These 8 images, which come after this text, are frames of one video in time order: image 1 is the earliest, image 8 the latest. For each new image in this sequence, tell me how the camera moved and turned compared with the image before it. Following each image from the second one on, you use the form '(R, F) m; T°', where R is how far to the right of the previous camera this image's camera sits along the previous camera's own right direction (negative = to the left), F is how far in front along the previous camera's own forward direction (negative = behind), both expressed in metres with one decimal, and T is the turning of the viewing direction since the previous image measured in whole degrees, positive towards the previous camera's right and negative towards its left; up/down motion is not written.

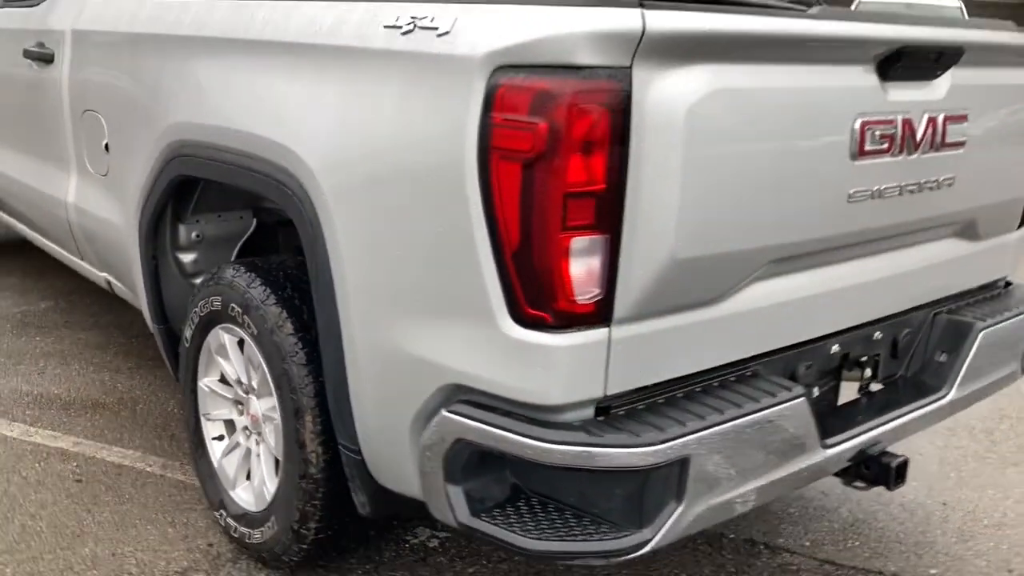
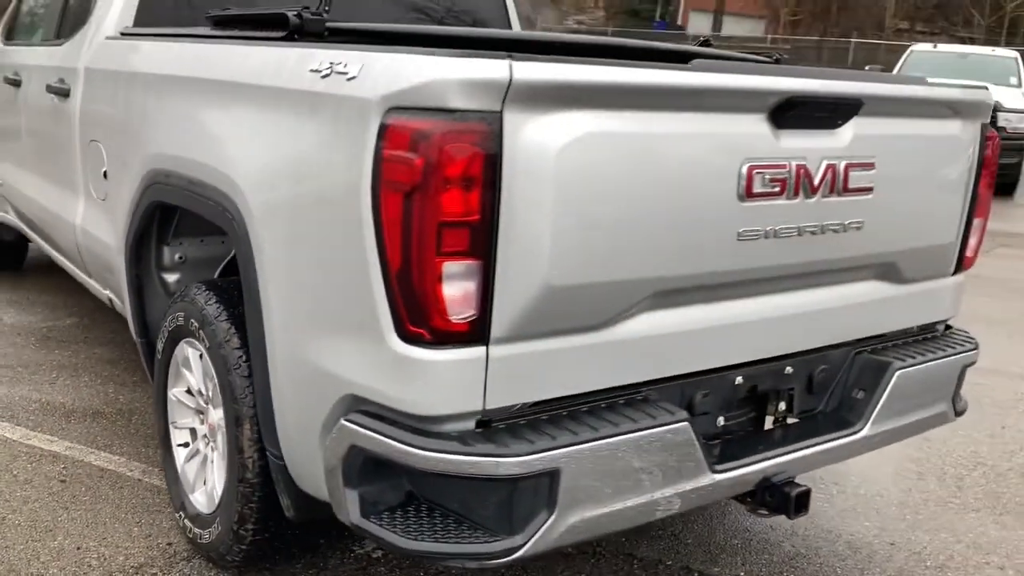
(+0.3, -0.2) m; -4°
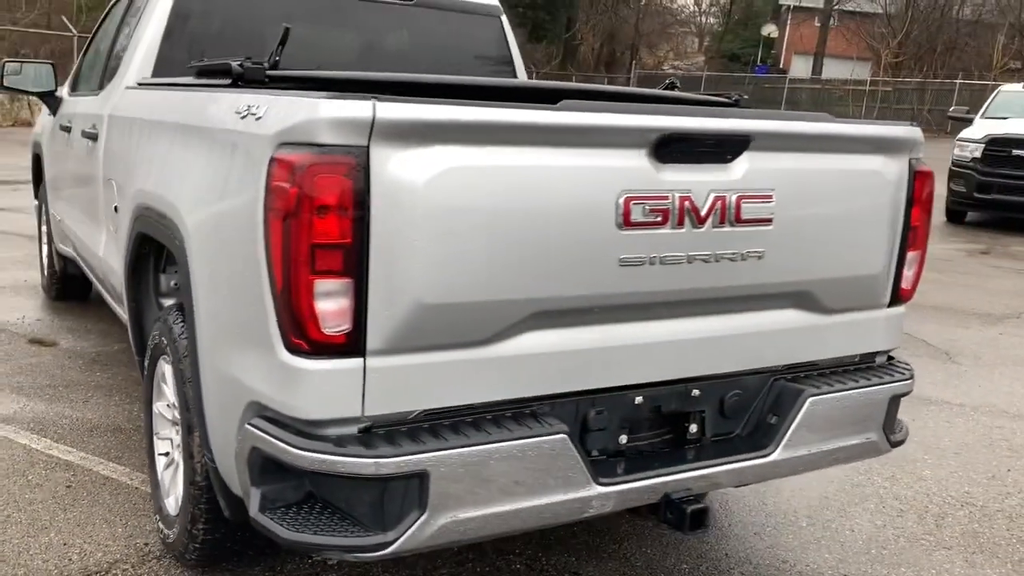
(+0.5, -0.2) m; -6°
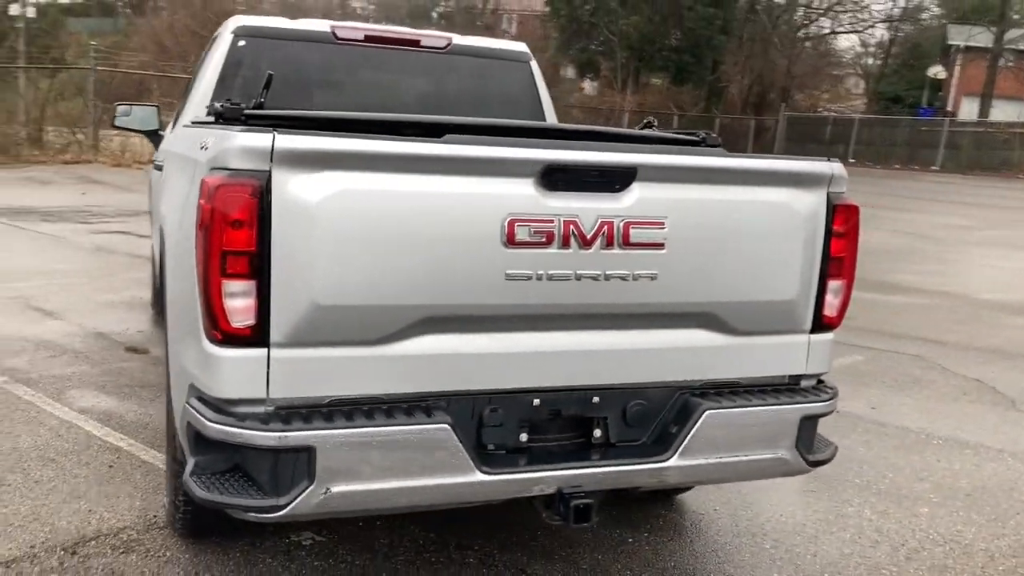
(+0.7, -0.3) m; -9°
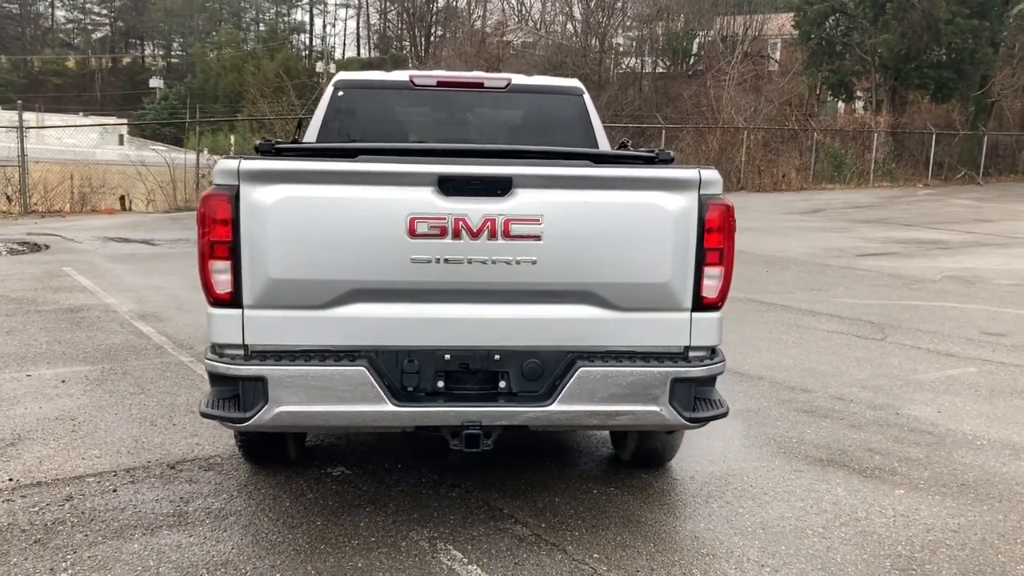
(+1.3, -0.7) m; -16°
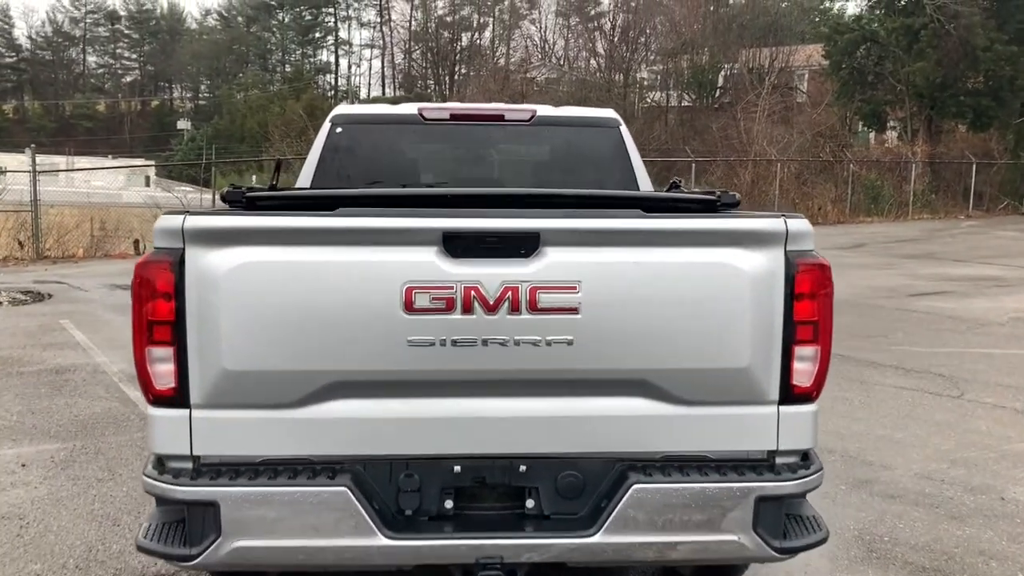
(0.0, +0.8) m; -2°
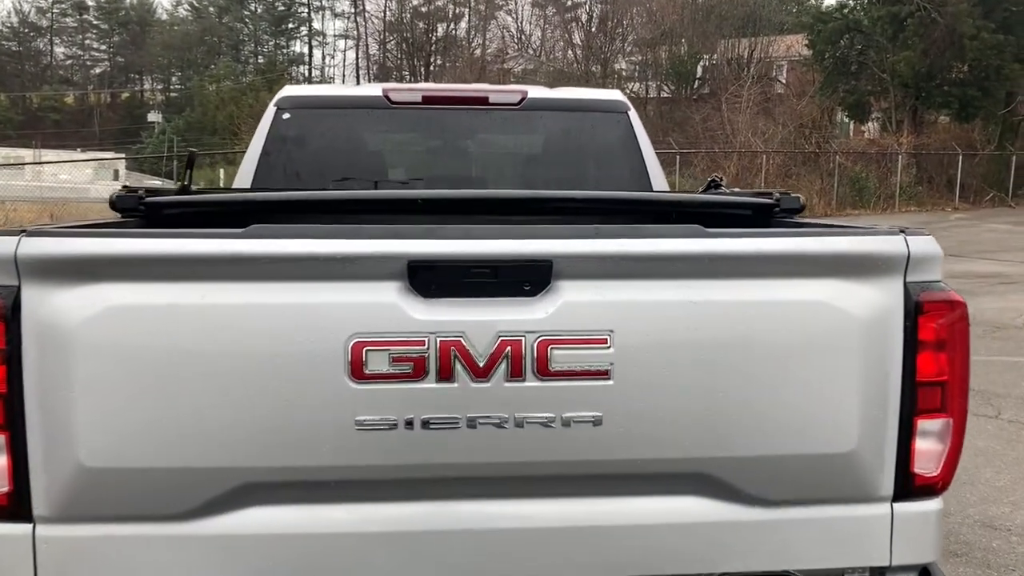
(0.0, +0.9) m; +1°
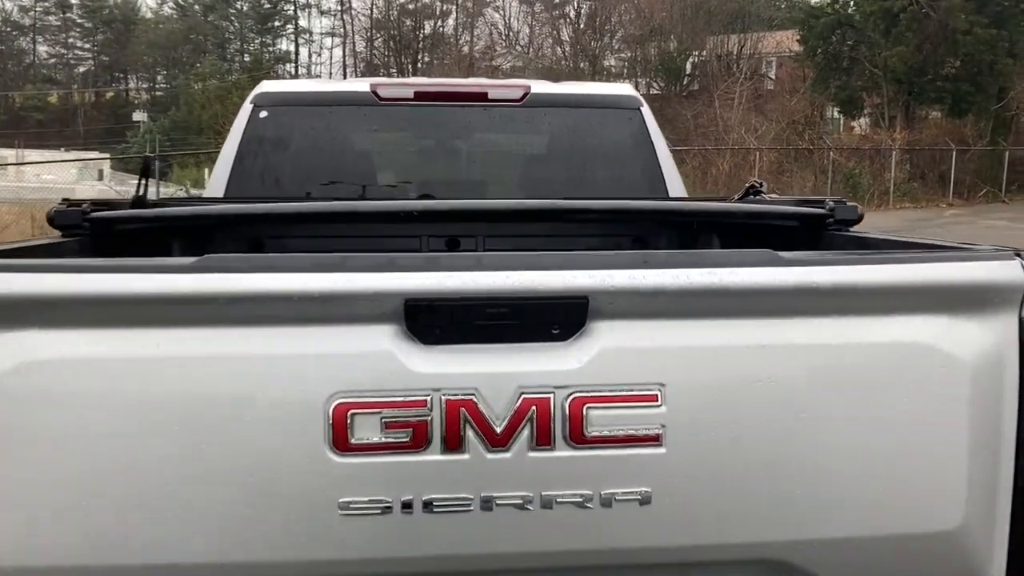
(-0.1, +0.4) m; +1°
